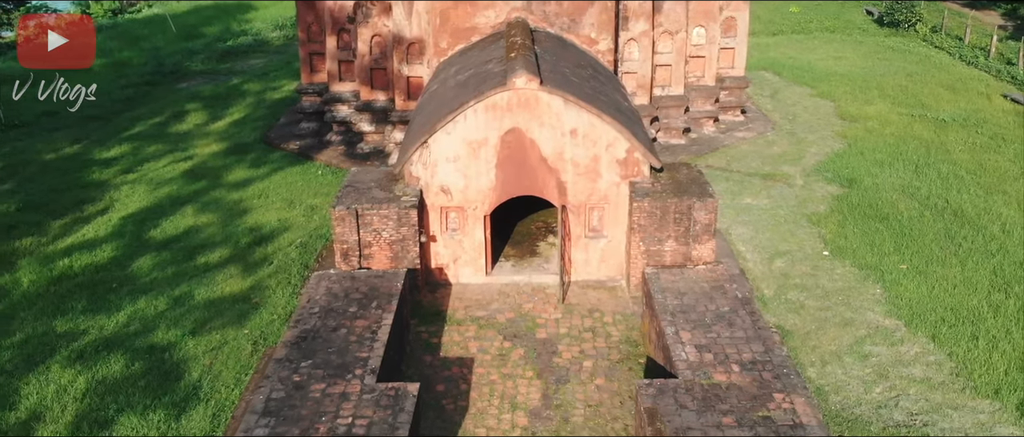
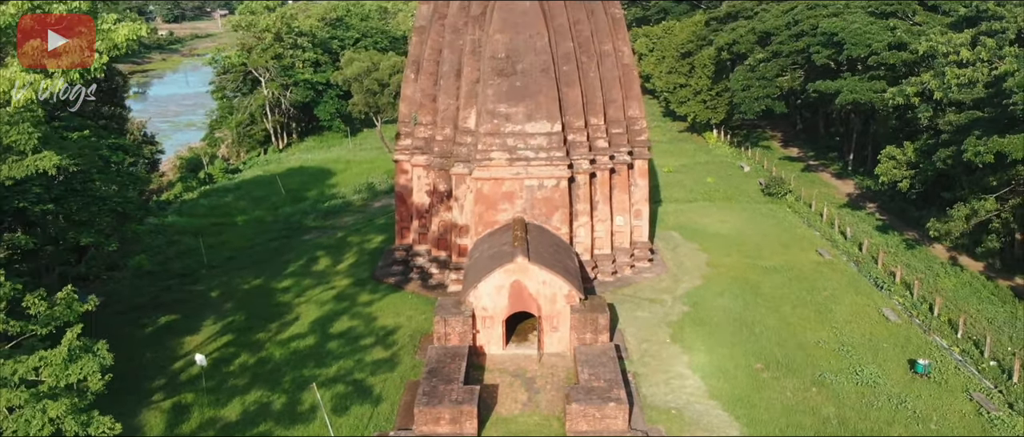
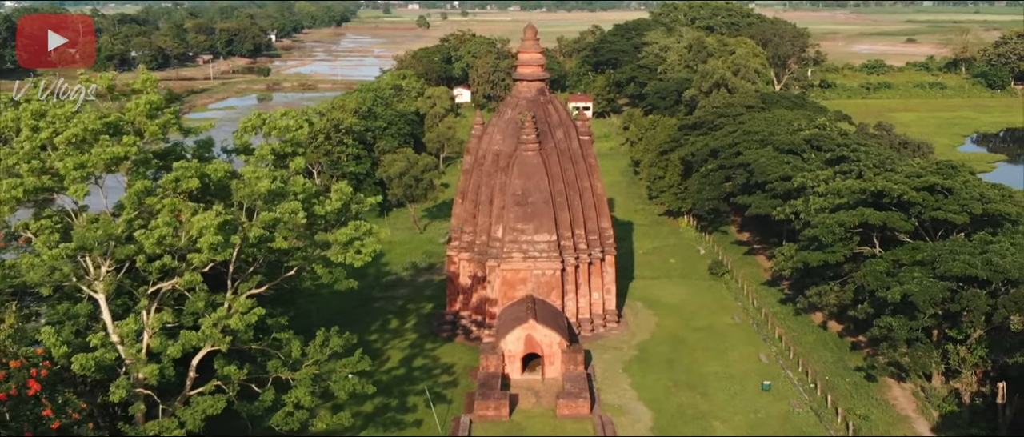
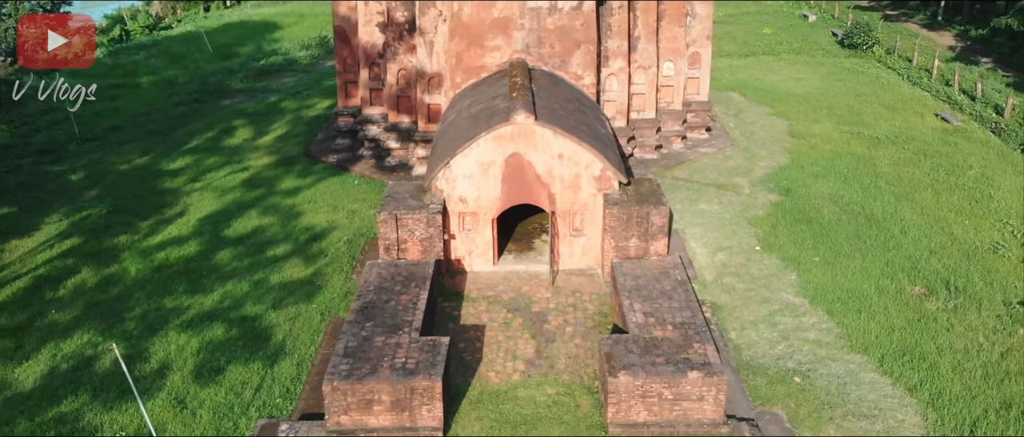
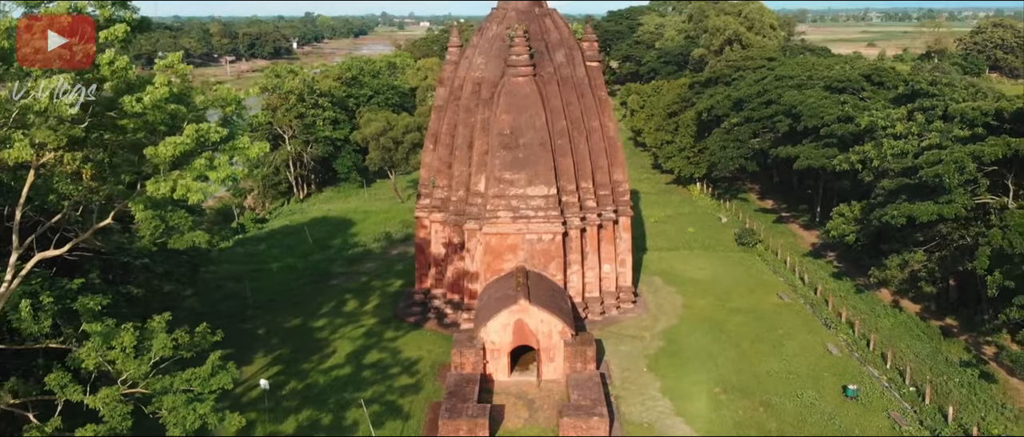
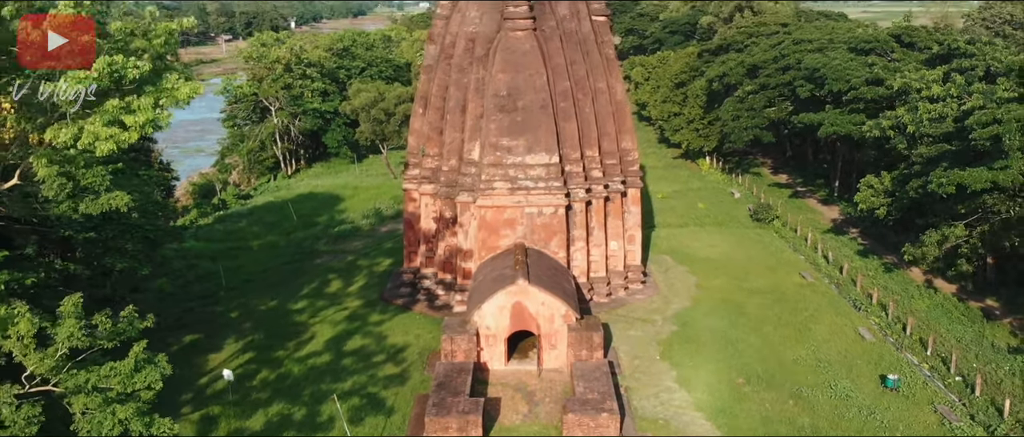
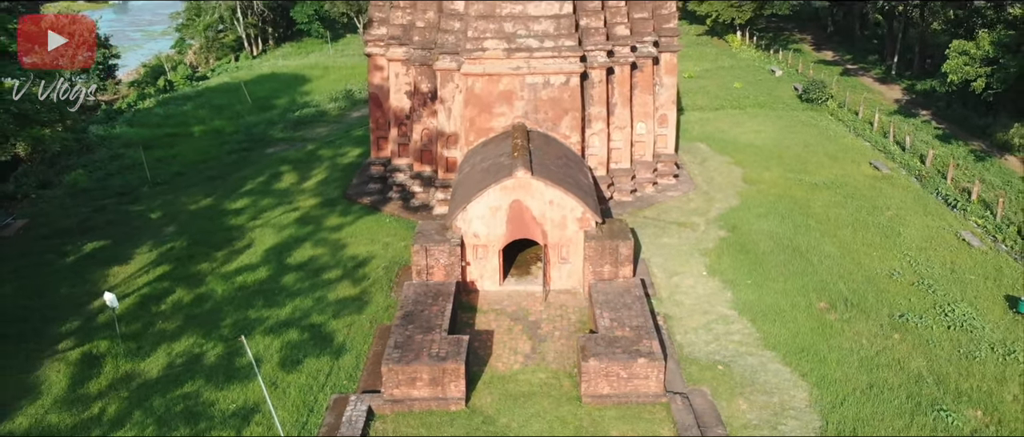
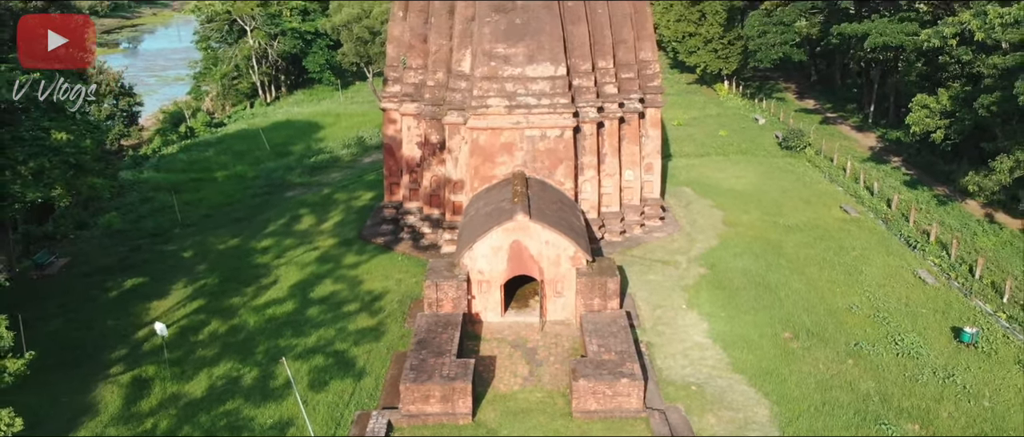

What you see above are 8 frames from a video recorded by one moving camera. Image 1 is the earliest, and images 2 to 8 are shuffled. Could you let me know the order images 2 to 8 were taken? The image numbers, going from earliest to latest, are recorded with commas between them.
4, 7, 8, 2, 6, 5, 3
